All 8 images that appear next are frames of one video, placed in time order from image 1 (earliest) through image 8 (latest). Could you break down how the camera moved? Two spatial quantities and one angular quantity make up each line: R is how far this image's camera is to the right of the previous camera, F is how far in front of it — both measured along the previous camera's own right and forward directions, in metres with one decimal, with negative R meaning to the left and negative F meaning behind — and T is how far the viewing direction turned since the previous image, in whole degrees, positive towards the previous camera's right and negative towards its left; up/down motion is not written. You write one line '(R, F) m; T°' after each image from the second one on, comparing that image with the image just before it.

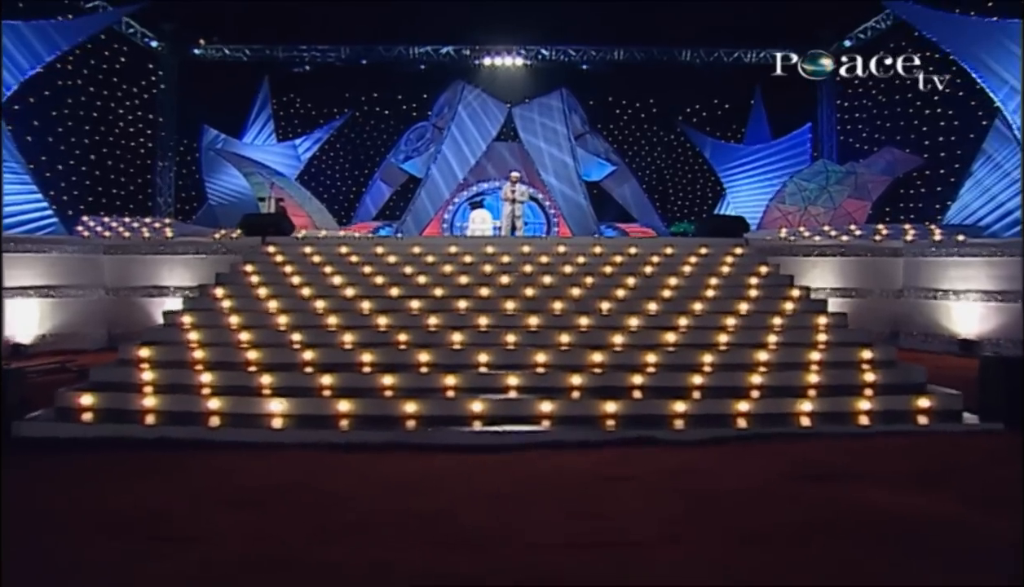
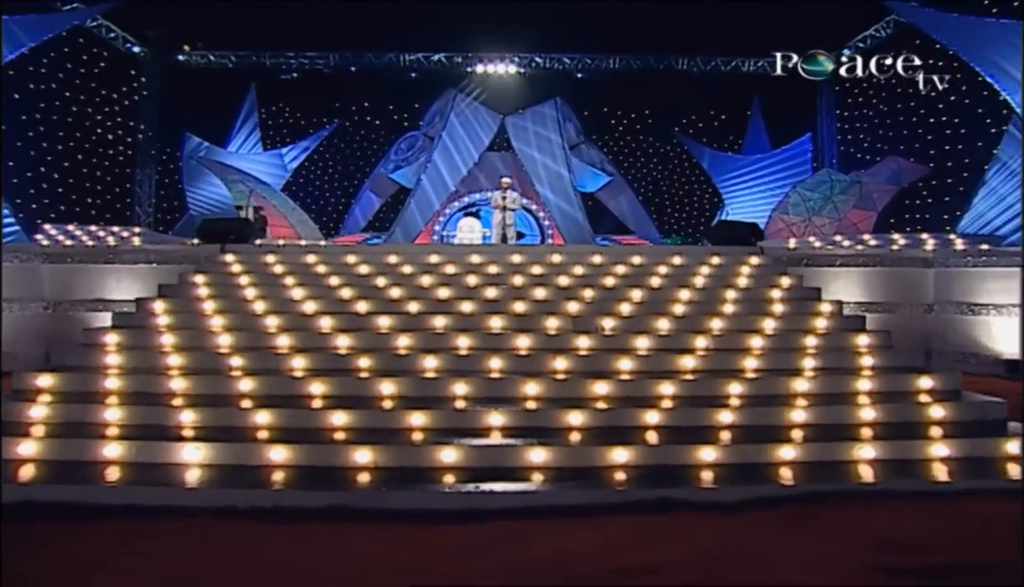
(+0.1, +0.6) m; +1°
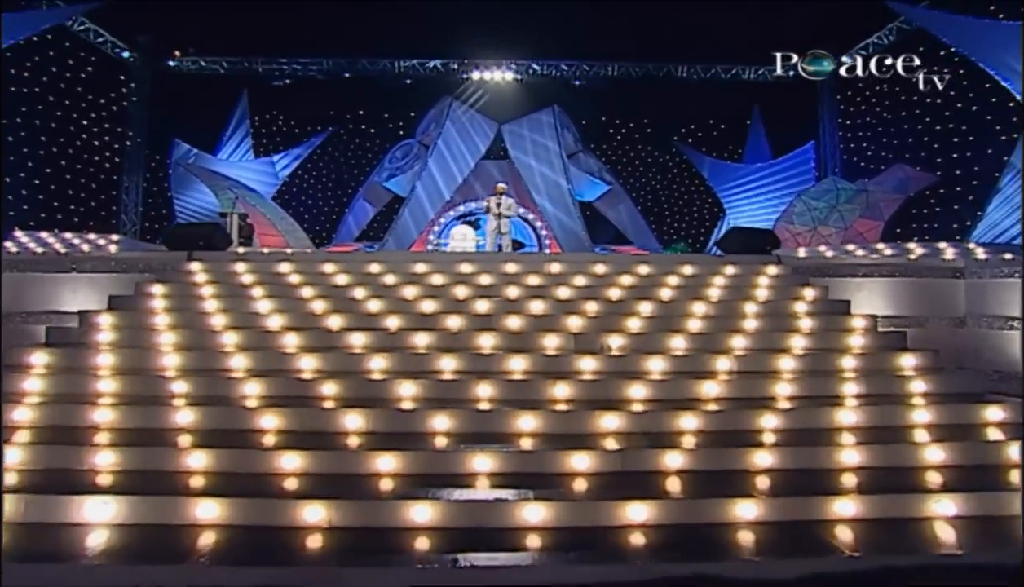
(0.0, +0.5) m; 0°
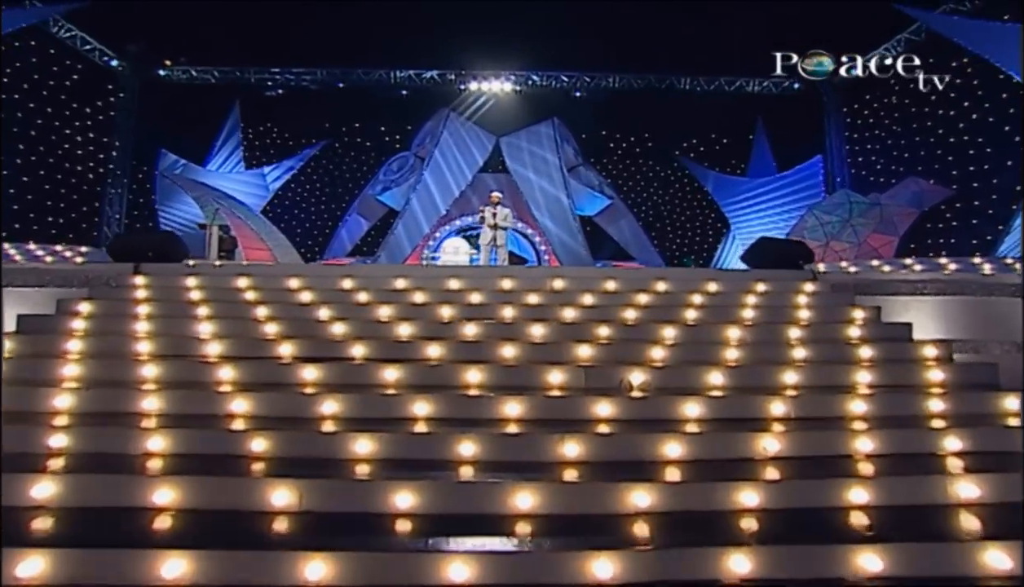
(0.0, +0.6) m; 0°
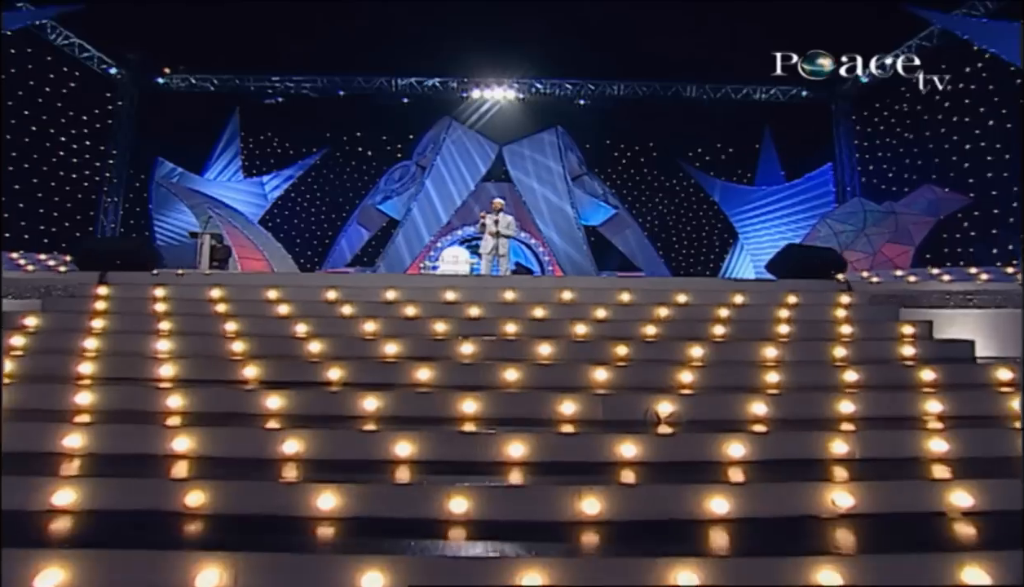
(0.0, +0.4) m; 0°
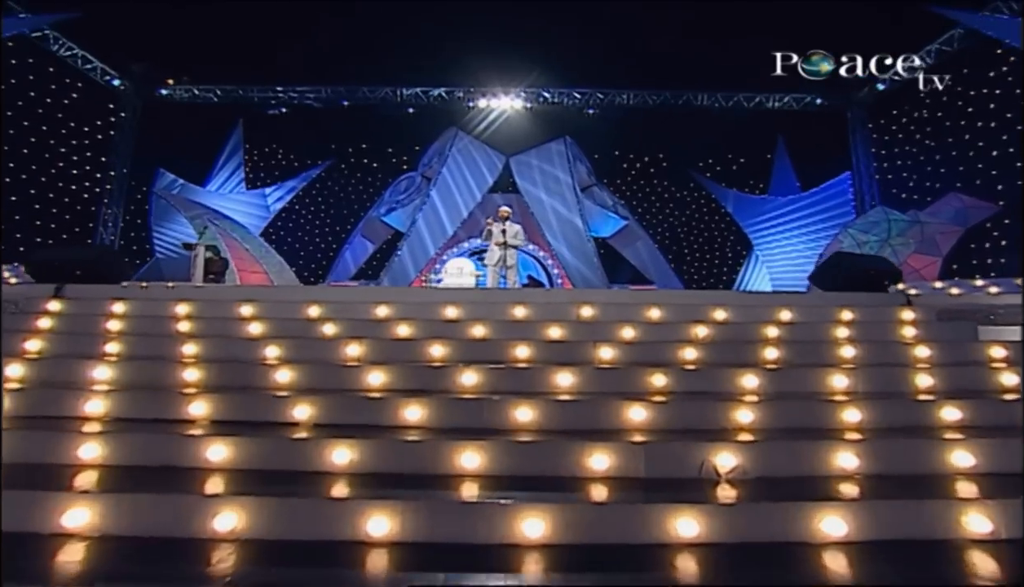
(0.0, +0.5) m; -1°
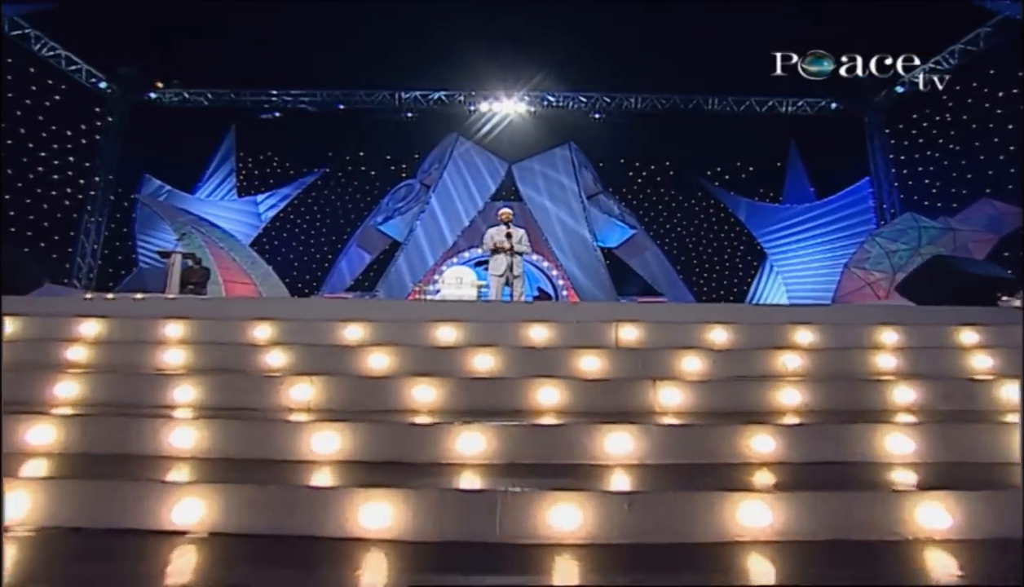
(-0.1, +0.7) m; 0°
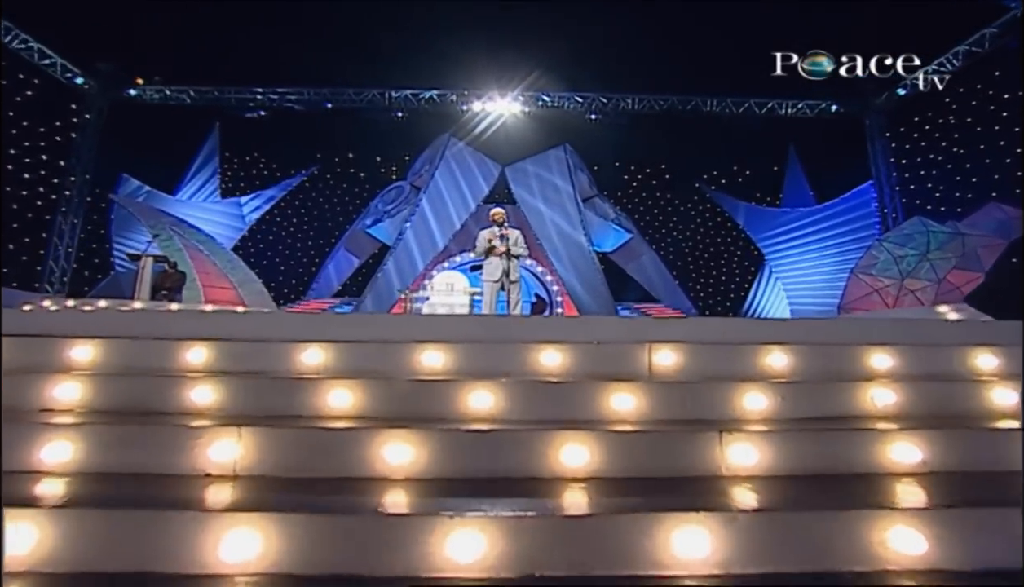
(0.0, +0.5) m; +1°
